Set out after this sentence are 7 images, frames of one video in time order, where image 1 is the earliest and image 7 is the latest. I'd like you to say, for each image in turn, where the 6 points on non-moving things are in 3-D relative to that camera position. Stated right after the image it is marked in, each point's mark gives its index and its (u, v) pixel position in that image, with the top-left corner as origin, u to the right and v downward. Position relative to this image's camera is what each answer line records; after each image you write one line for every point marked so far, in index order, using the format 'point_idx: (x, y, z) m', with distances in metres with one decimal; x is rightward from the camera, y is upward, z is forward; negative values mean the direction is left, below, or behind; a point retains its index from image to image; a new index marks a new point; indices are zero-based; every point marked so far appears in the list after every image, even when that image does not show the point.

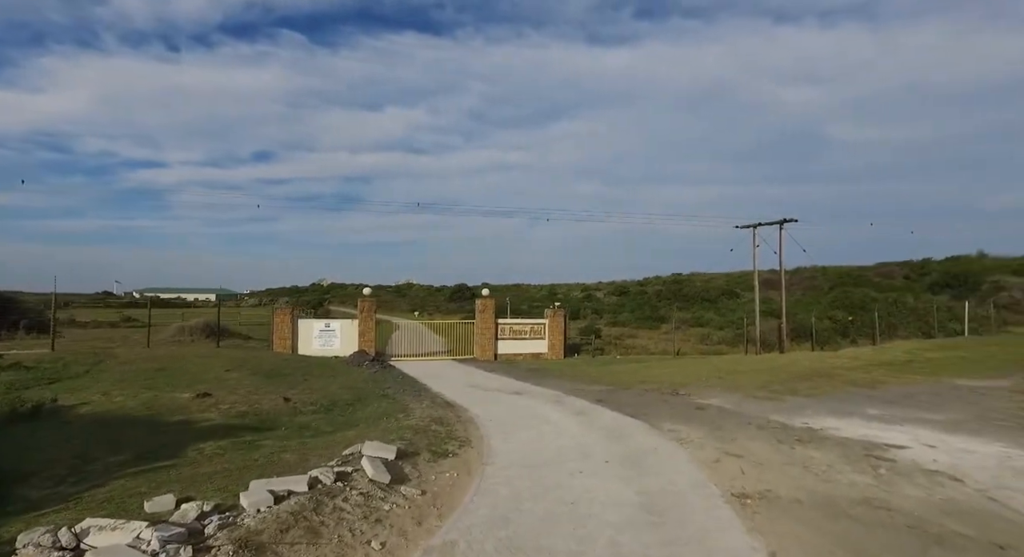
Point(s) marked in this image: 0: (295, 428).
0: (-4.3, -3.0, +11.3) m
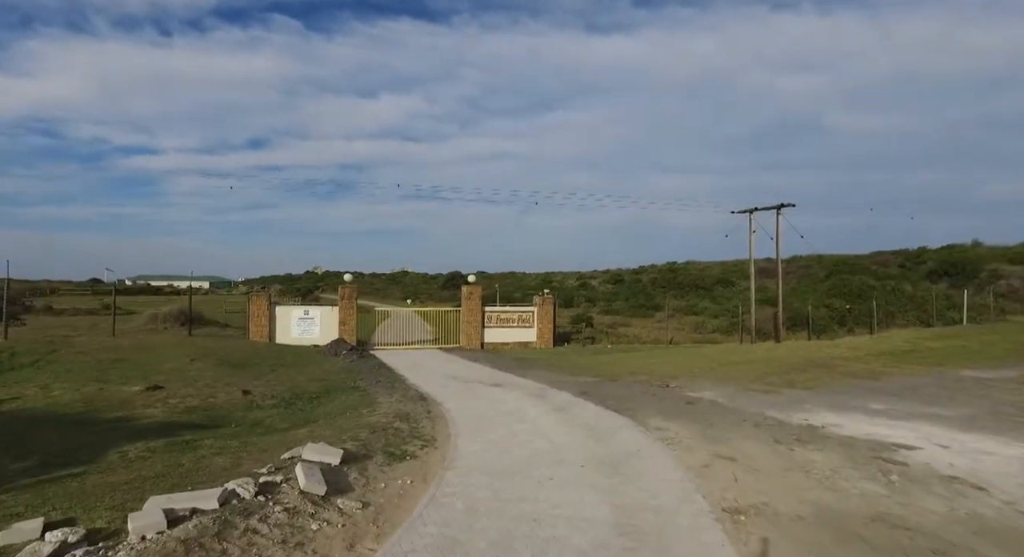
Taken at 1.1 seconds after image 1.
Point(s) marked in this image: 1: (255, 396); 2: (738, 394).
0: (-4.8, -2.7, +10.3) m
1: (-5.8, -2.6, +12.8) m
2: (+5.1, -2.6, +12.9) m
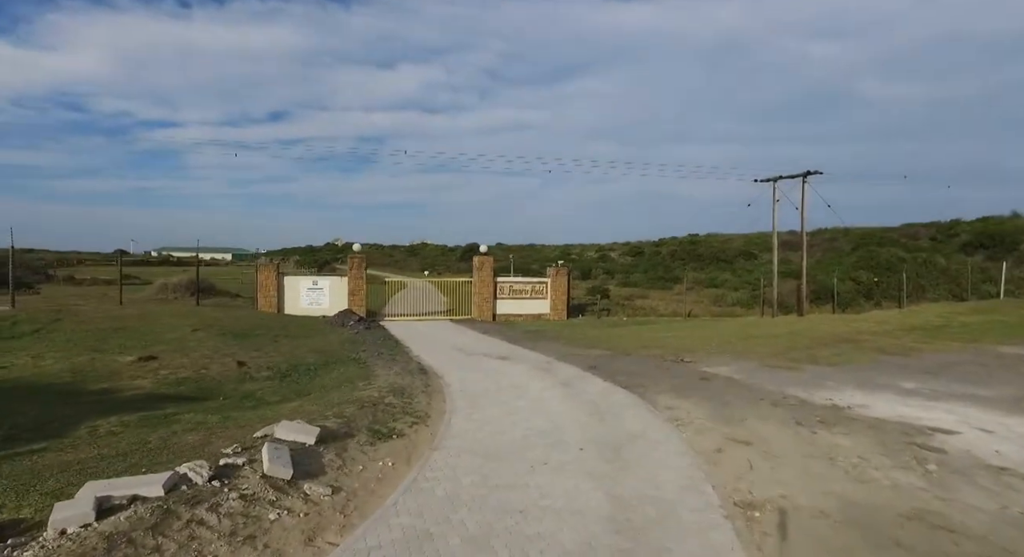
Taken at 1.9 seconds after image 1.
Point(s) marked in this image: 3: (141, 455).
0: (-4.8, -2.1, +9.9) m
1: (-5.7, -1.9, +12.4) m
2: (+5.2, -1.9, +12.1) m
3: (-3.9, -1.9, +6.1) m
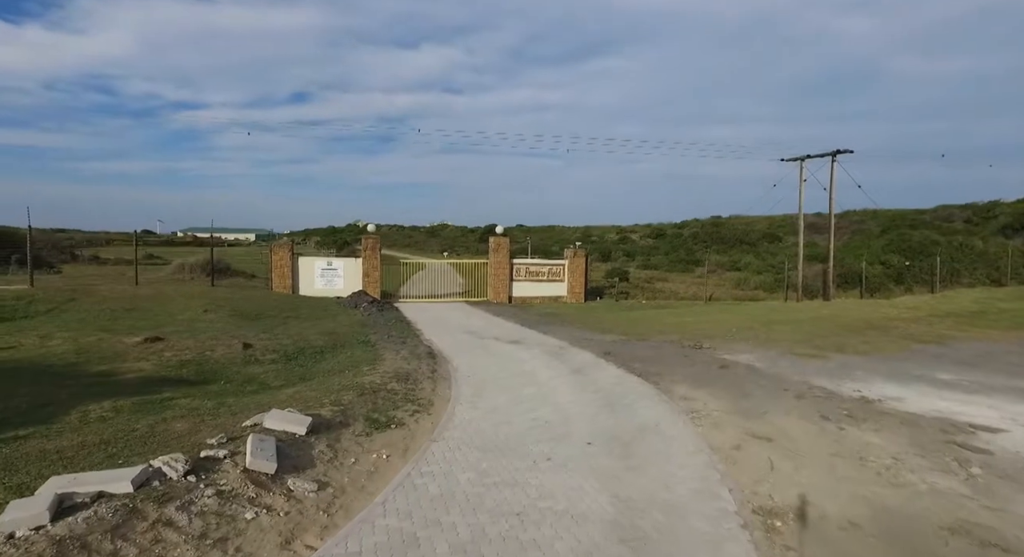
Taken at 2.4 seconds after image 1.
0: (-4.6, -1.8, +9.6) m
1: (-5.5, -1.5, +12.2) m
2: (+5.4, -1.6, +11.5) m
3: (-3.9, -1.7, +5.8) m
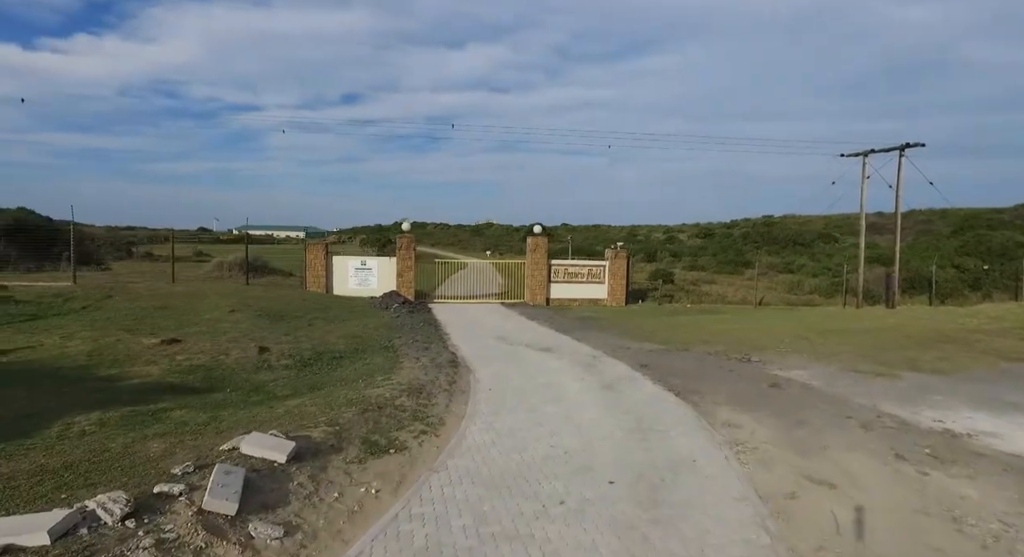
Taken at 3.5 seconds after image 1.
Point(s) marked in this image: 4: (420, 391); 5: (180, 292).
0: (-4.3, -1.8, +9.1) m
1: (-4.9, -1.5, +11.7) m
2: (+5.8, -1.7, +10.2) m
3: (-3.9, -1.7, +5.2) m
4: (-1.4, -1.8, +9.0) m
5: (-11.1, -0.5, +19.2) m
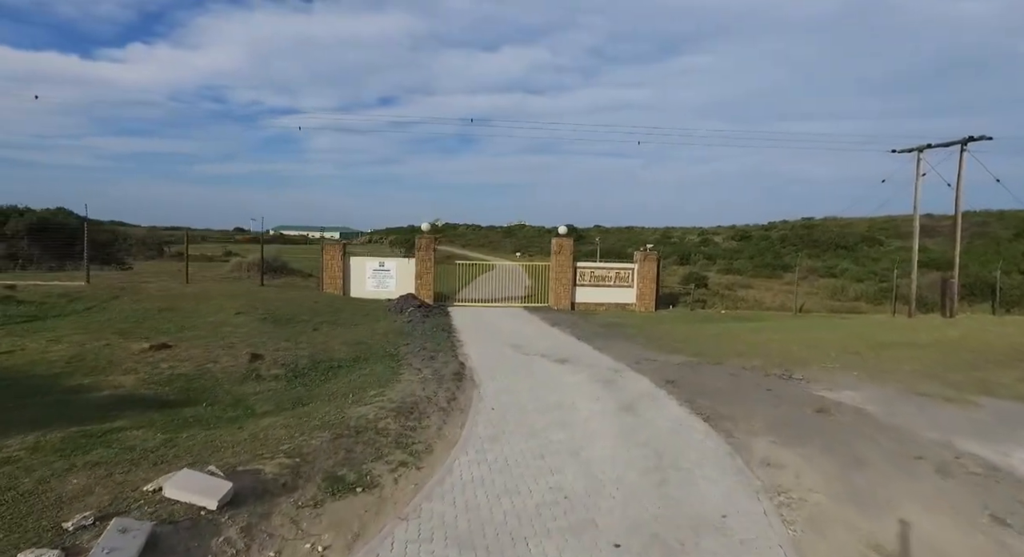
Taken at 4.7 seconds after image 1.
0: (-4.2, -1.8, +8.2) m
1: (-4.7, -1.6, +10.8) m
2: (+5.9, -1.9, +8.7) m
3: (-4.0, -1.8, +4.3) m
4: (-1.4, -1.8, +8.0) m
5: (-10.5, -0.5, +18.7) m
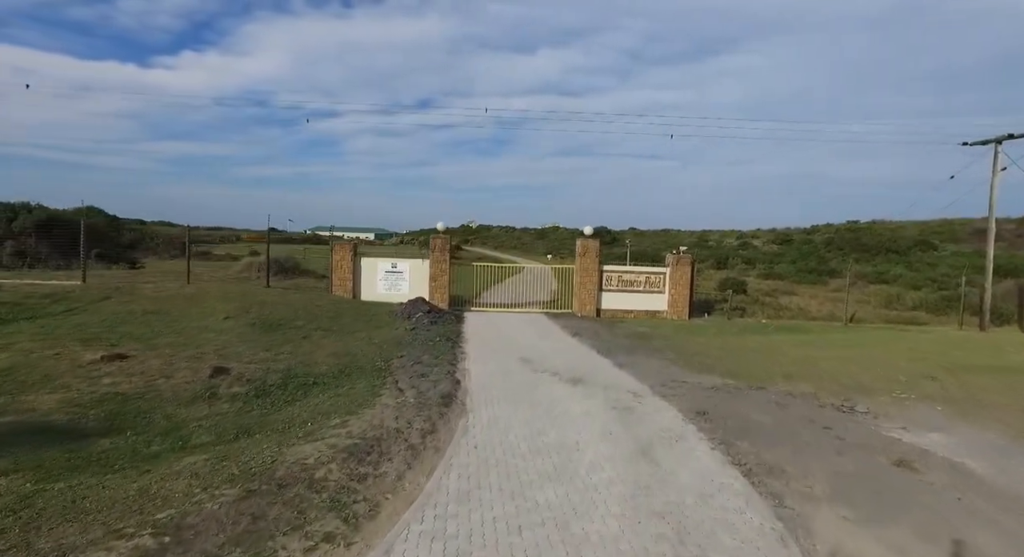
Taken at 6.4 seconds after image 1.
0: (-4.4, -1.9, +6.8) m
1: (-4.7, -1.6, +9.4) m
2: (+5.8, -2.0, +6.7) m
3: (-4.4, -1.8, +2.9) m
4: (-1.6, -1.9, +6.4) m
5: (-10.0, -0.5, +17.6) m
